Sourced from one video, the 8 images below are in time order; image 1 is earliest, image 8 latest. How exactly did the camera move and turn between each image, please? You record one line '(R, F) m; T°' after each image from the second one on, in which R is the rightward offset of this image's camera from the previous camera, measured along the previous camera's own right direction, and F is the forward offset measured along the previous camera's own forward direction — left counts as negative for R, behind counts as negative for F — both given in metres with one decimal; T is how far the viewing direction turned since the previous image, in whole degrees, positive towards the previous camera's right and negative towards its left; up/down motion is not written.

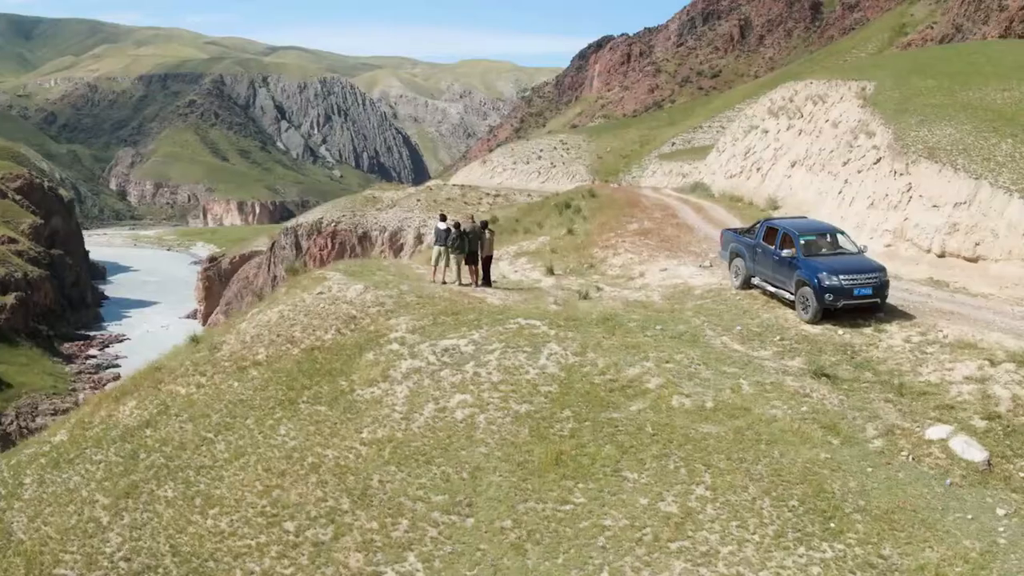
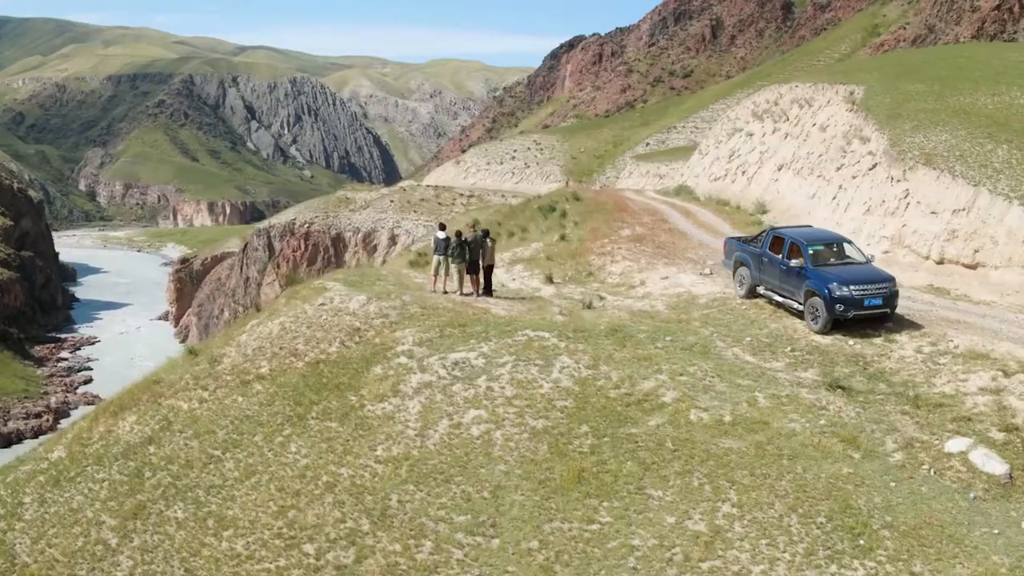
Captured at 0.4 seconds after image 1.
(-0.6, +0.2) m; +2°
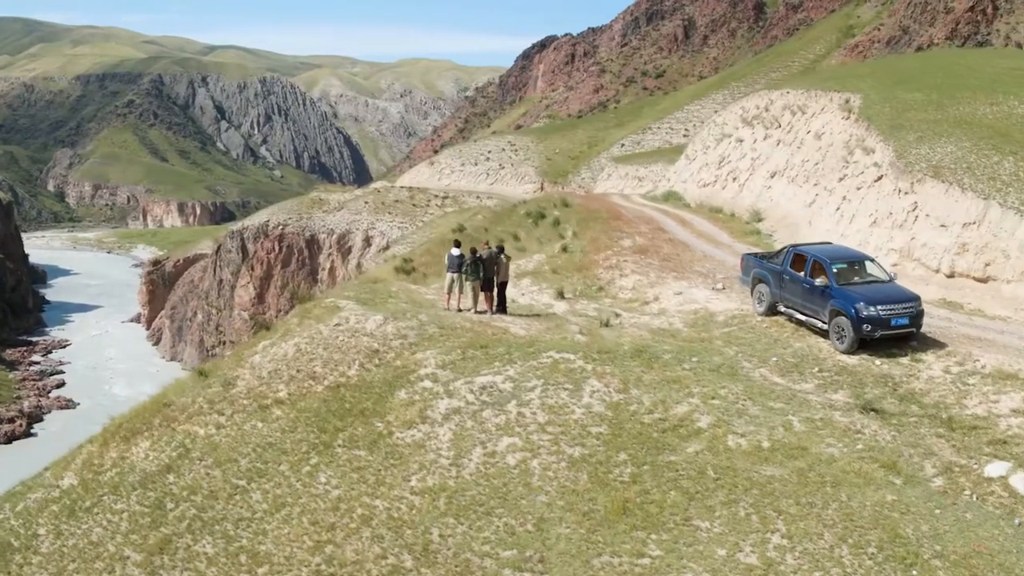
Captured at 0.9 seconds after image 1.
(-0.8, +0.3) m; +2°
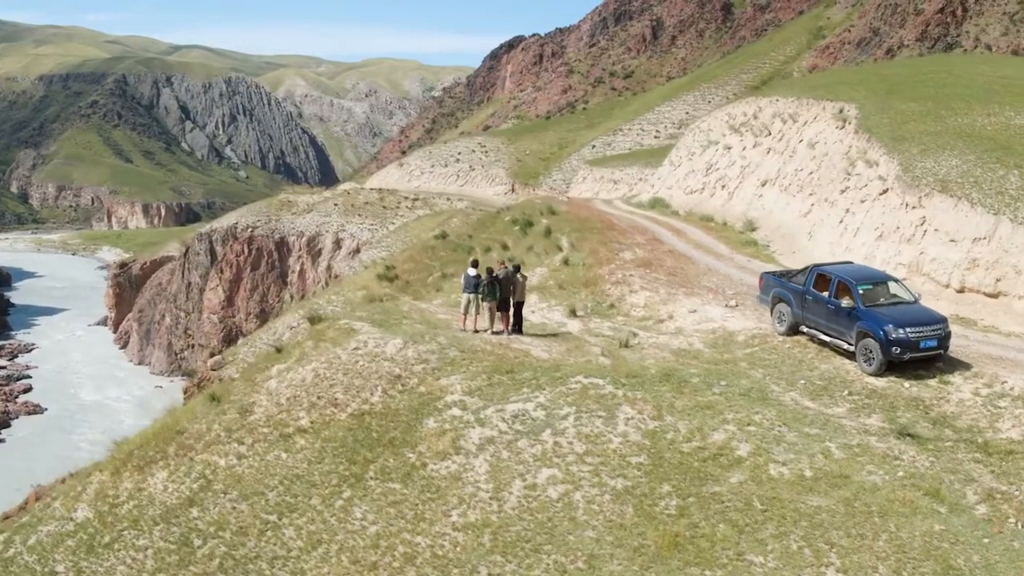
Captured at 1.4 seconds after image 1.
(-0.9, +0.3) m; +2°
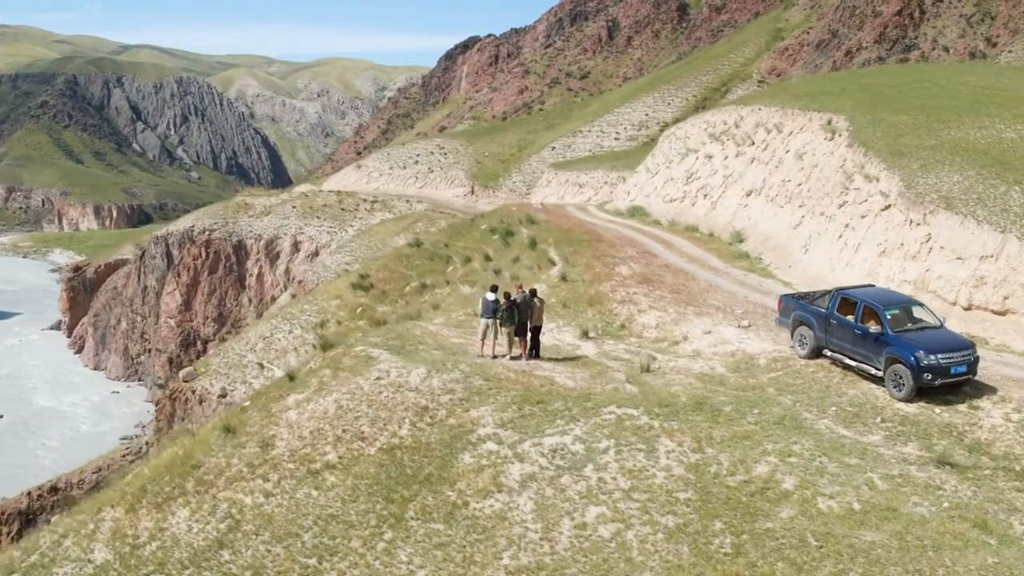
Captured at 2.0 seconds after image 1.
(-1.2, +0.3) m; +3°
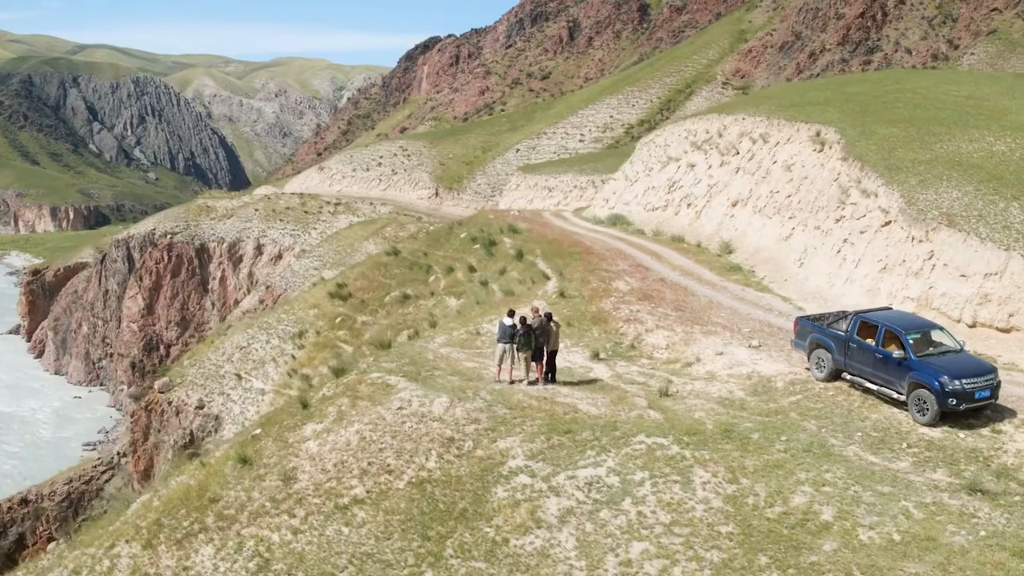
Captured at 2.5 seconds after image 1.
(-1.0, +0.2) m; +2°
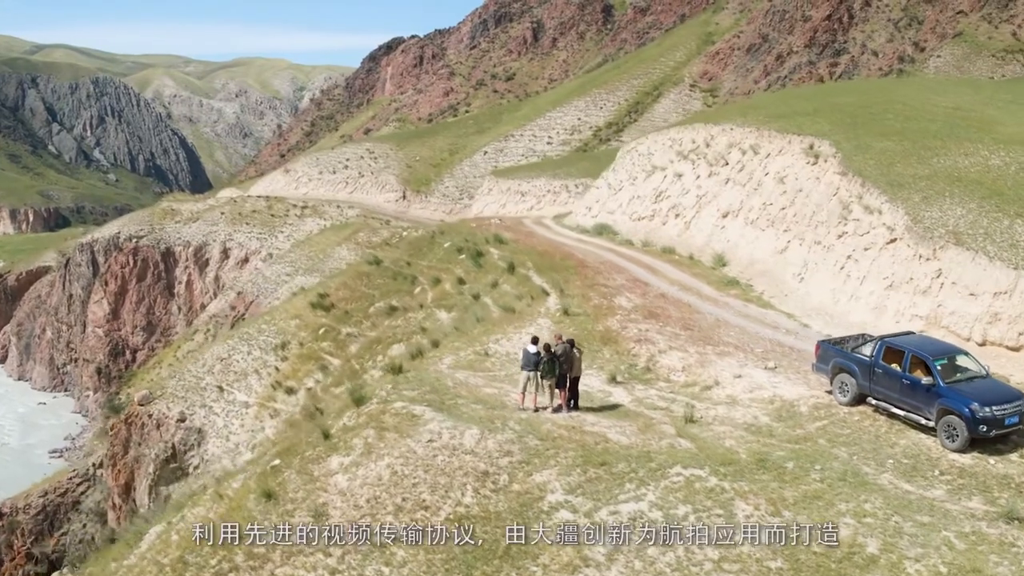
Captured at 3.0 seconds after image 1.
(-1.1, +0.2) m; +2°
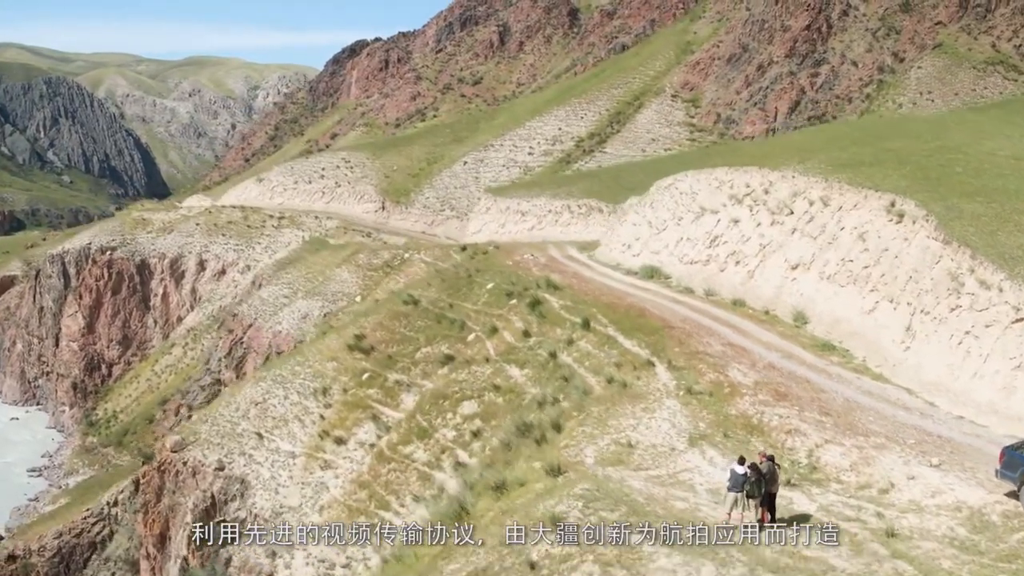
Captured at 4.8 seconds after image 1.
(-4.3, +0.5) m; +4°
